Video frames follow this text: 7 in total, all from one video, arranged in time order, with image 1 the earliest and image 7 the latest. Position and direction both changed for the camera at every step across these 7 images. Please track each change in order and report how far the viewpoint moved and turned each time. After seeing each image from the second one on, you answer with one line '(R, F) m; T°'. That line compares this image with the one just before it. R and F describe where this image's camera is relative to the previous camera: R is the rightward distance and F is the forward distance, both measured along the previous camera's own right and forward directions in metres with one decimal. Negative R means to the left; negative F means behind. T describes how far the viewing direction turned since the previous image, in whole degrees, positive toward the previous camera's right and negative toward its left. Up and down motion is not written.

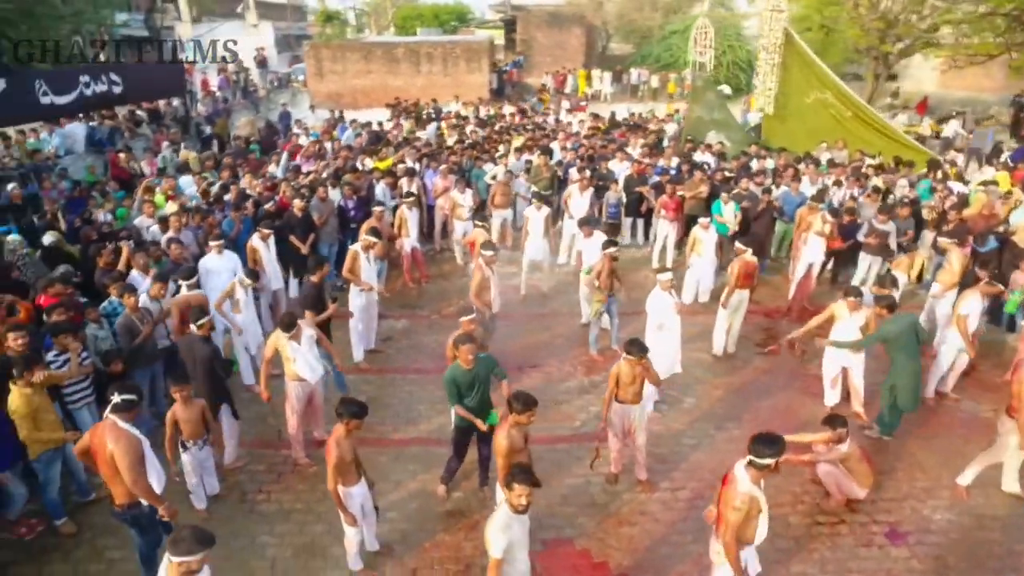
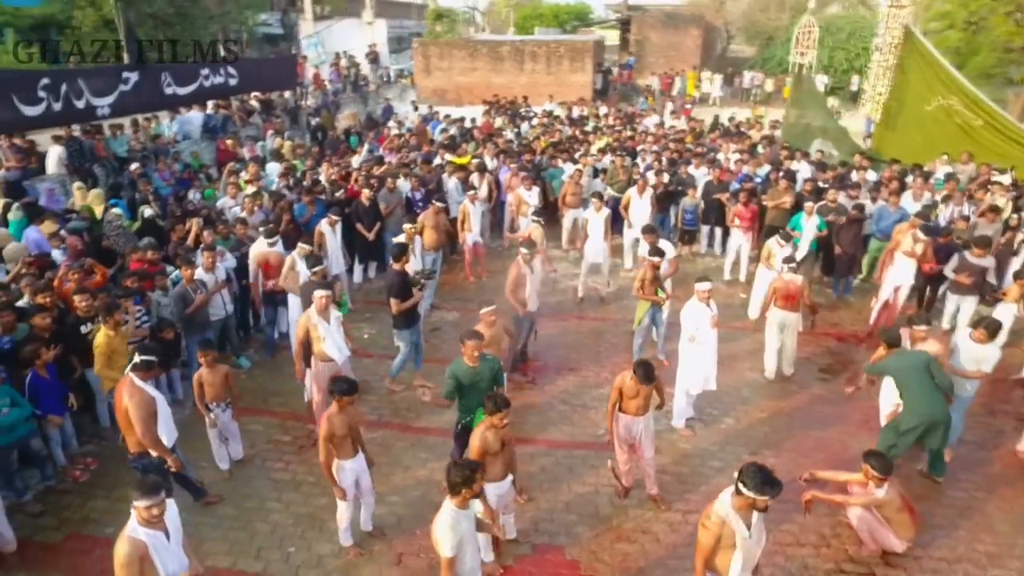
(+1.0, +0.2) m; -10°
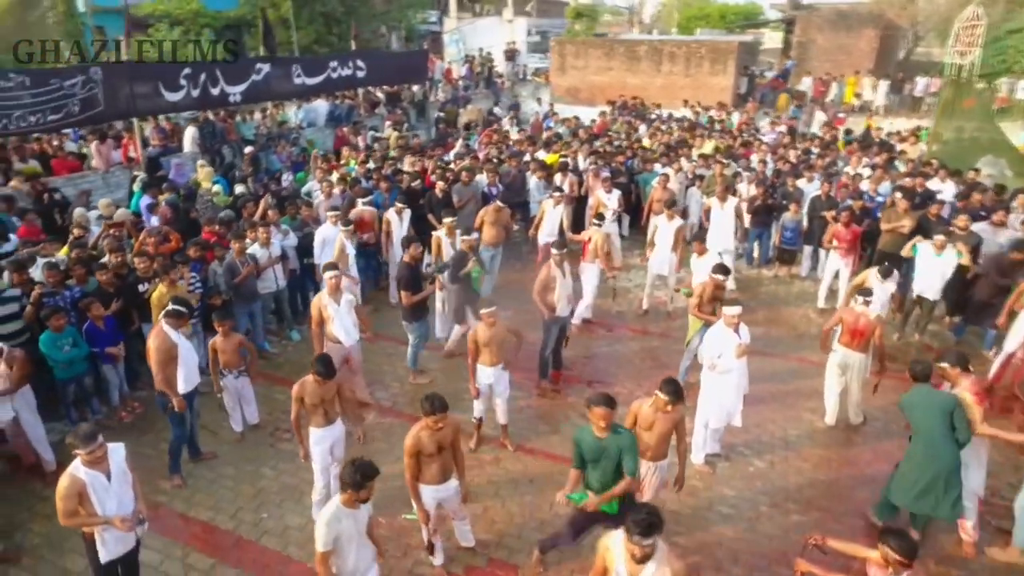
(+1.6, +0.4) m; -13°
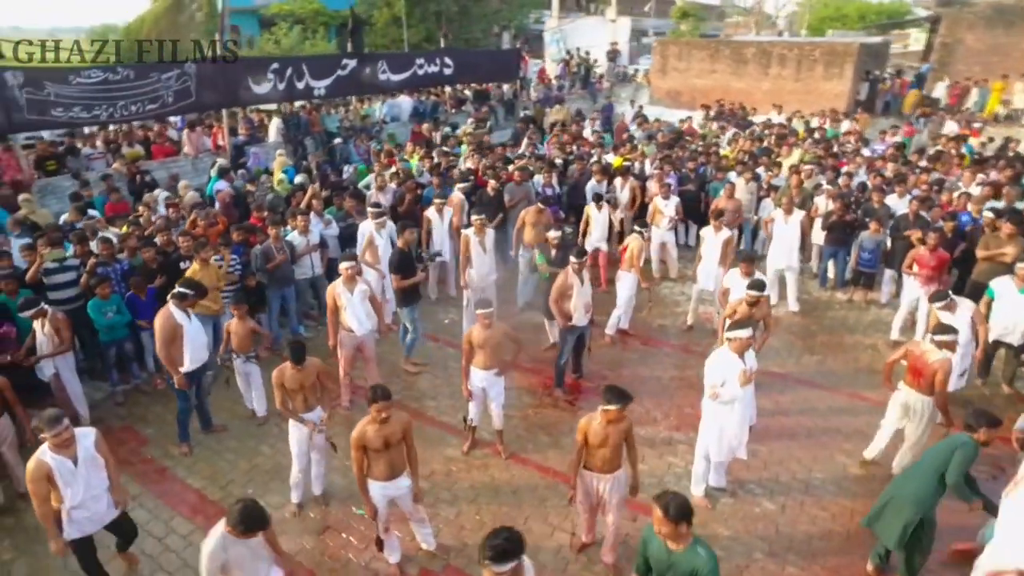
(+1.2, +0.3) m; -10°
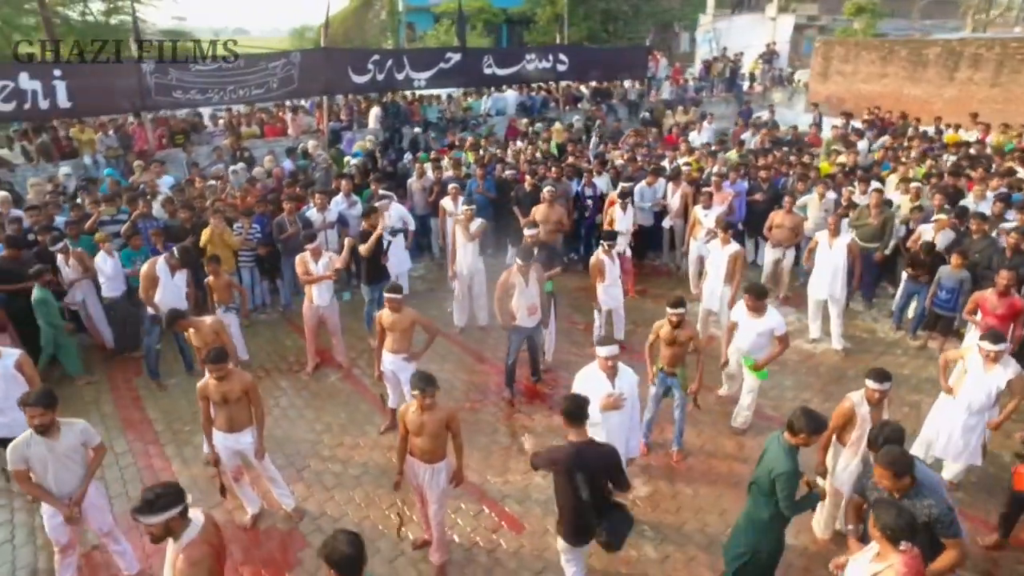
(+2.9, +0.6) m; -17°
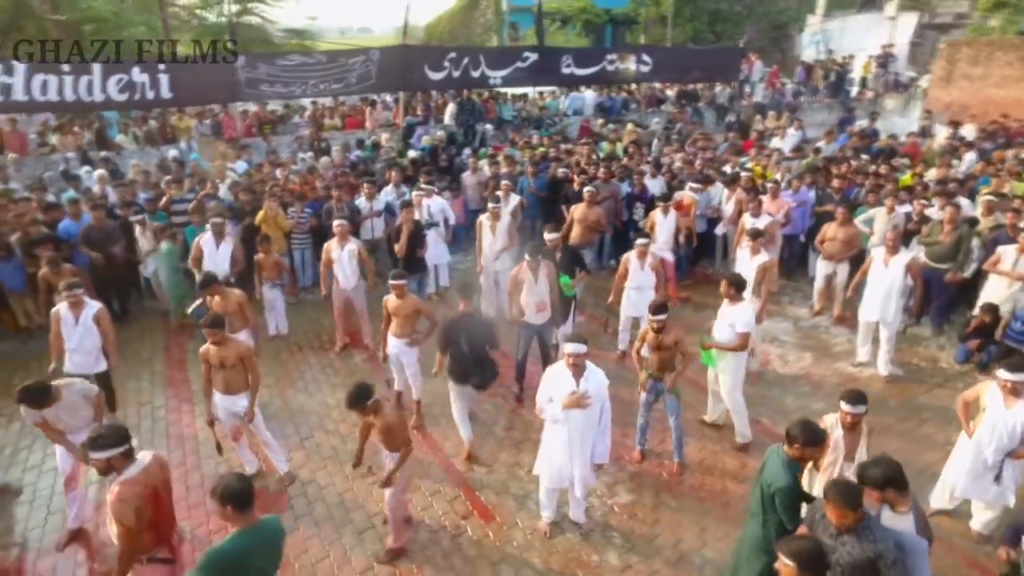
(+1.2, 0.0) m; -9°
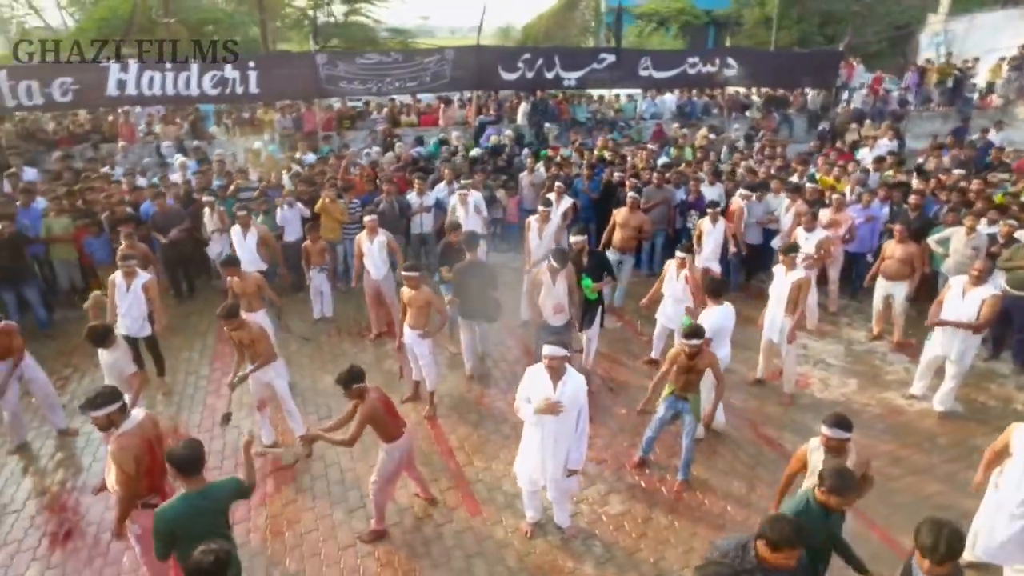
(+1.0, 0.0) m; -9°
